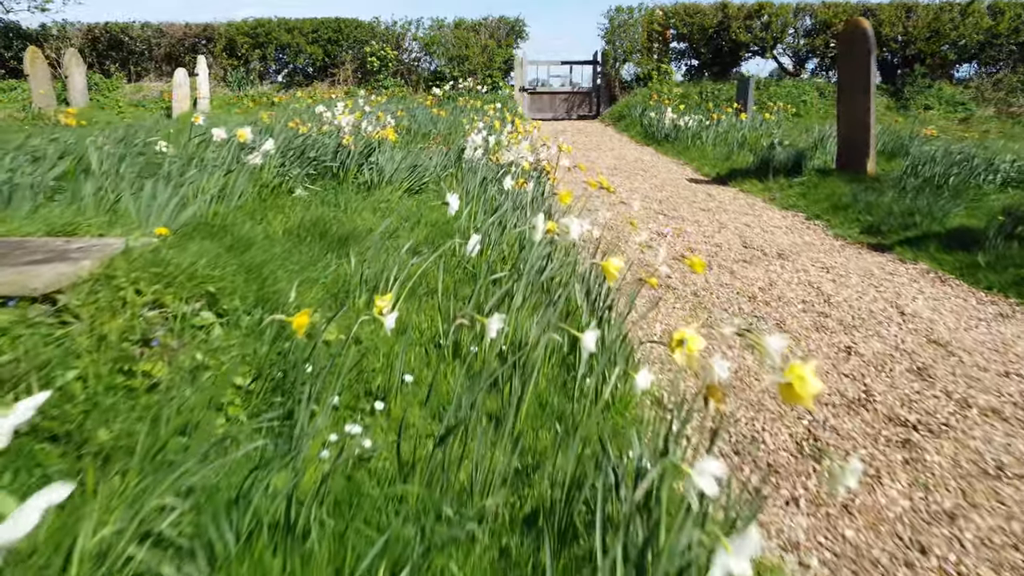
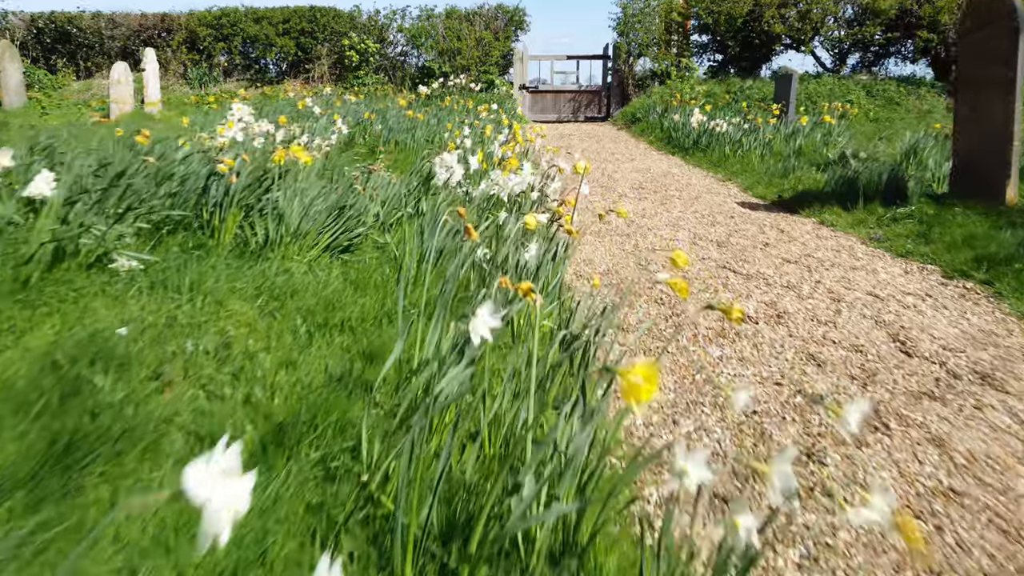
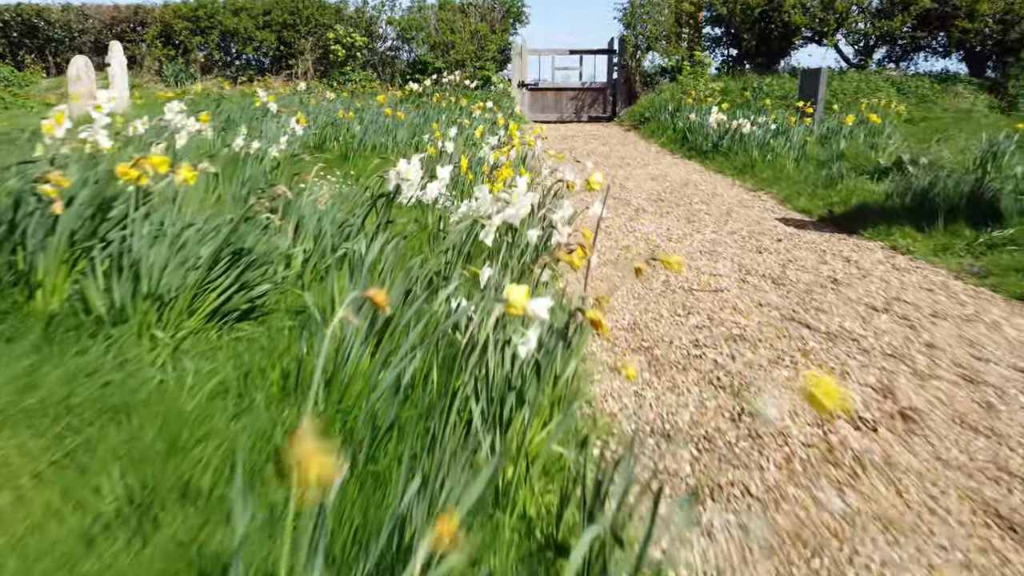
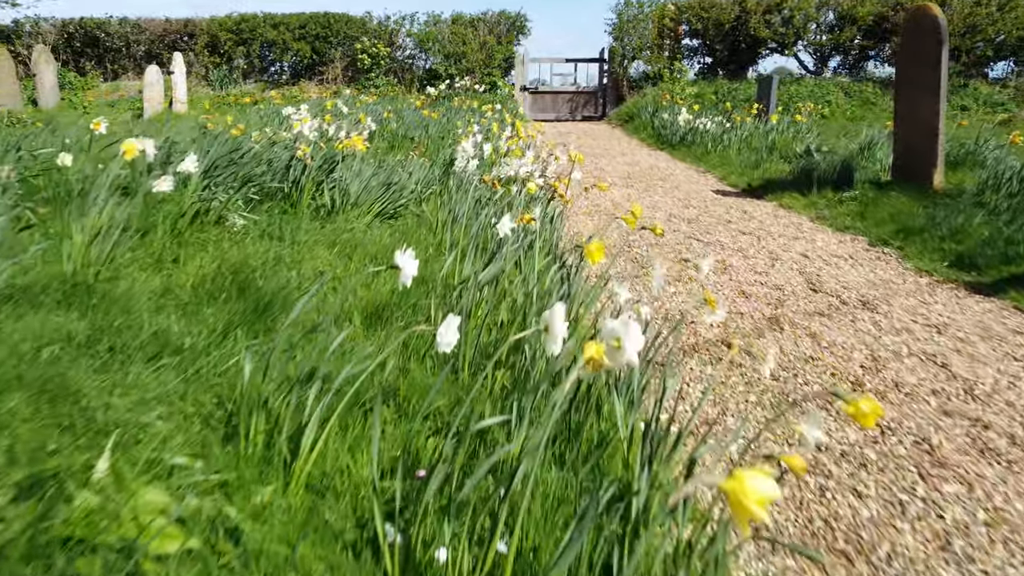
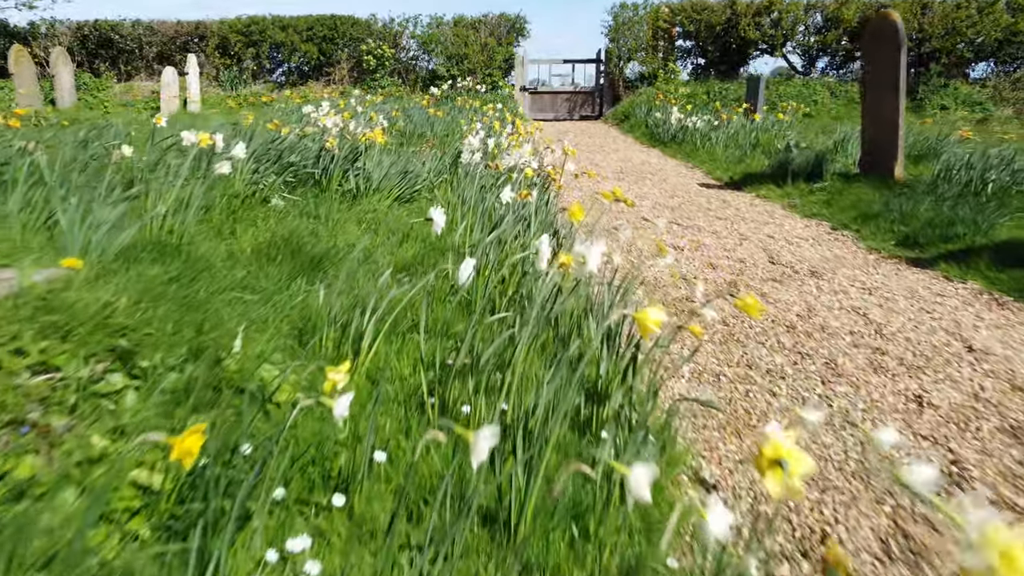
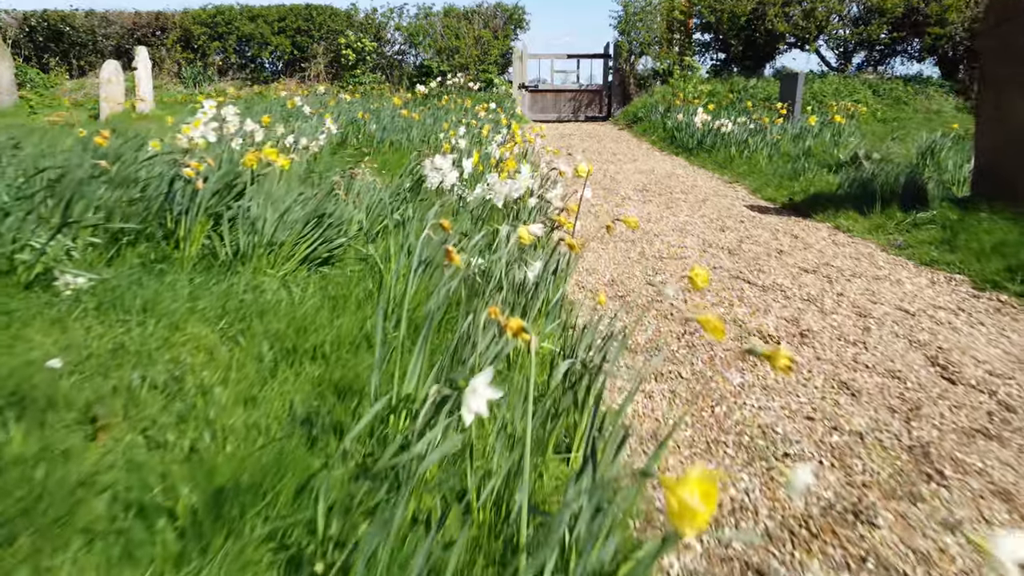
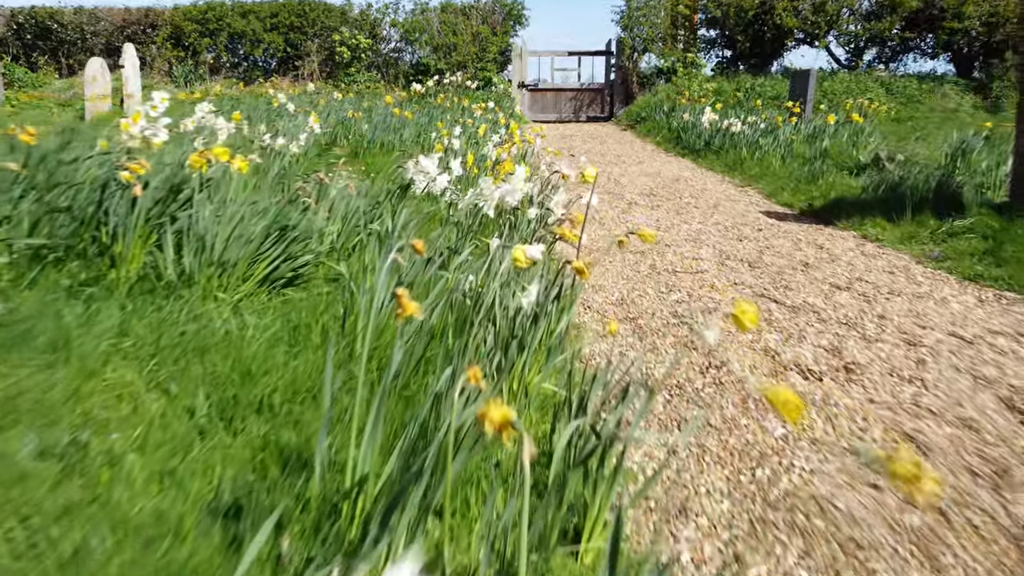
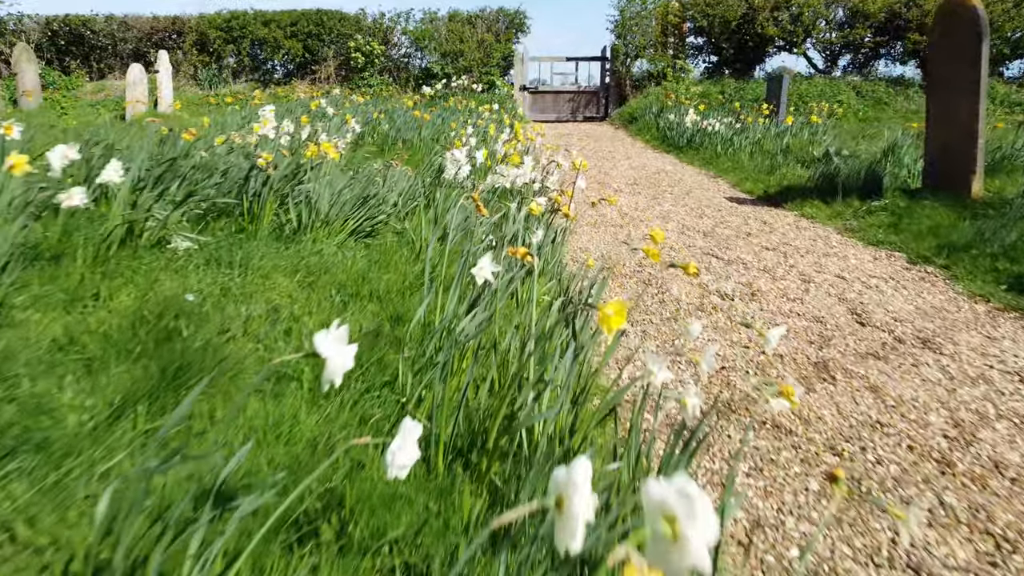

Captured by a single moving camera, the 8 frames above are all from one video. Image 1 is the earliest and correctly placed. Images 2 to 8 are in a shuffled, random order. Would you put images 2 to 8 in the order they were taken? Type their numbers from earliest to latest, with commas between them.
5, 4, 8, 2, 6, 7, 3
